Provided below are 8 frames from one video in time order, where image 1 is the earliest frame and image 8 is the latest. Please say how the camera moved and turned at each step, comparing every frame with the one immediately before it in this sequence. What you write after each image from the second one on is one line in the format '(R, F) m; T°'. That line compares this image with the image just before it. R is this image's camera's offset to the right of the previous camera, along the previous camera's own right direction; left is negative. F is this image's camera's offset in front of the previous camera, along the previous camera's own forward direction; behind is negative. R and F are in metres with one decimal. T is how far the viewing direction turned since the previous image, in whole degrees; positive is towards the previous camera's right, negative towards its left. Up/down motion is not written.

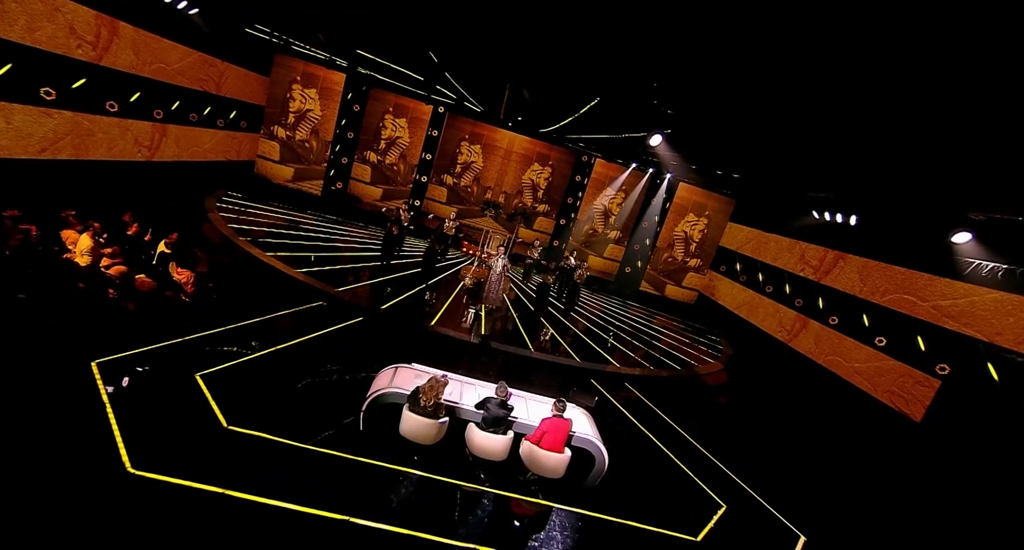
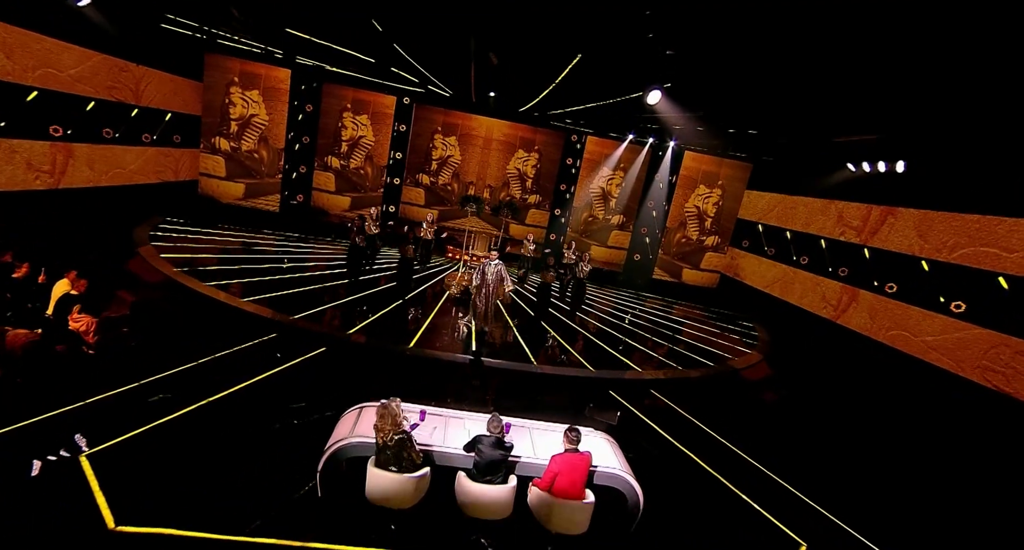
(+0.2, +1.0) m; -1°
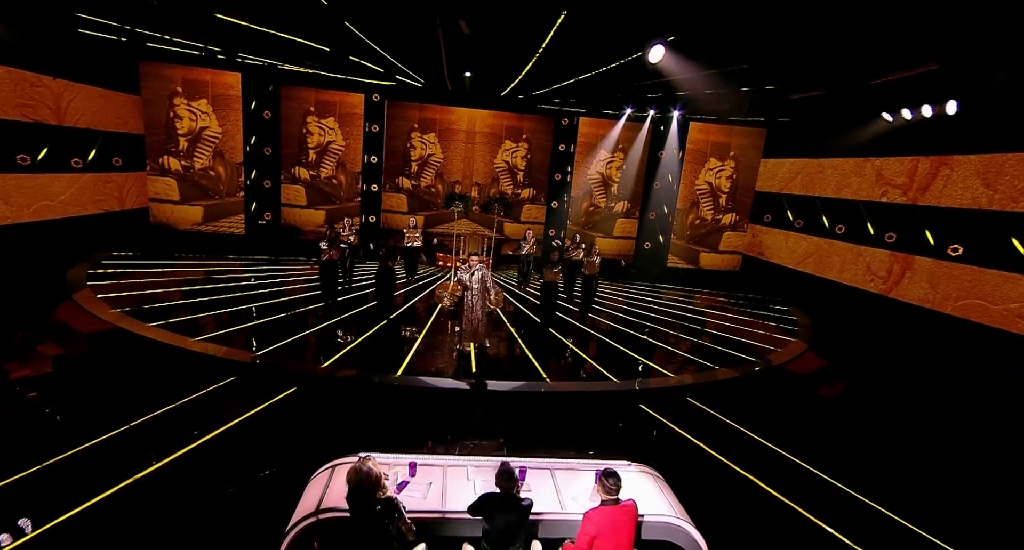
(0.0, +0.8) m; 0°
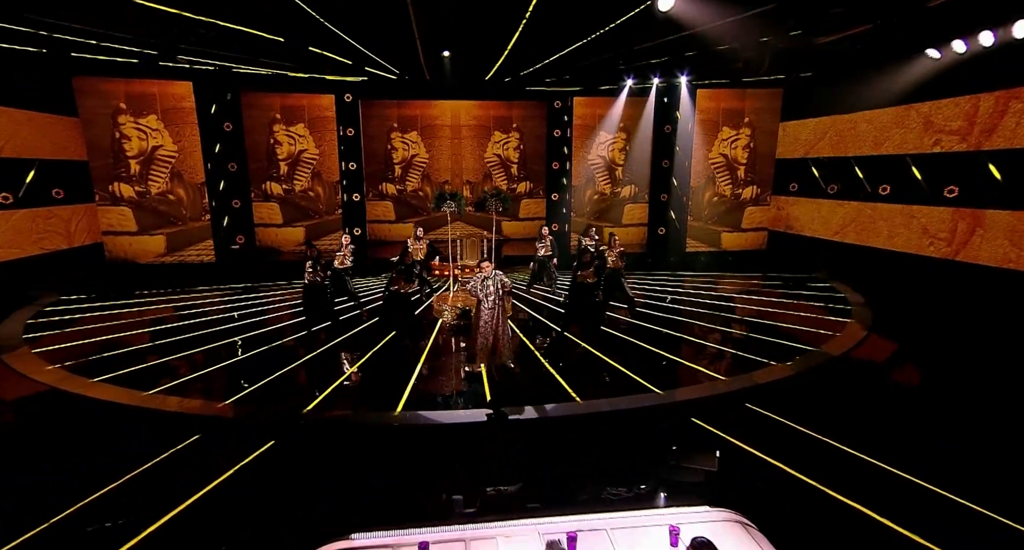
(-0.1, +0.7) m; 0°
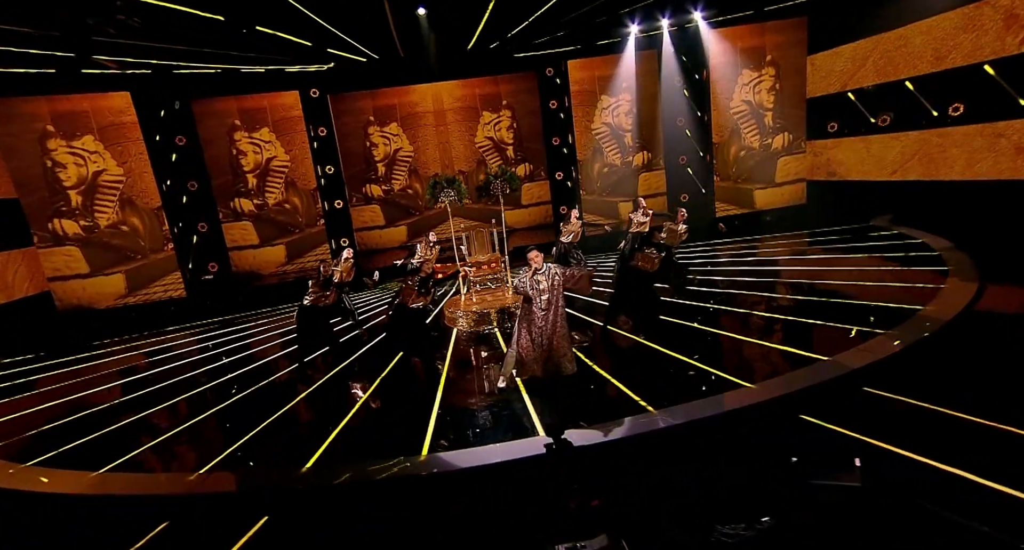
(-0.2, +0.7) m; 0°
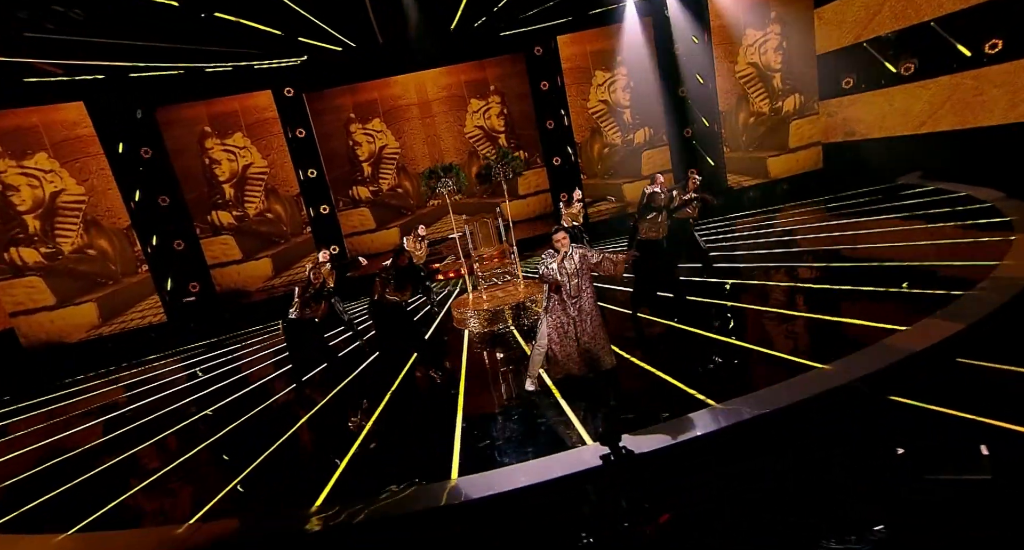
(-0.2, +0.4) m; +1°
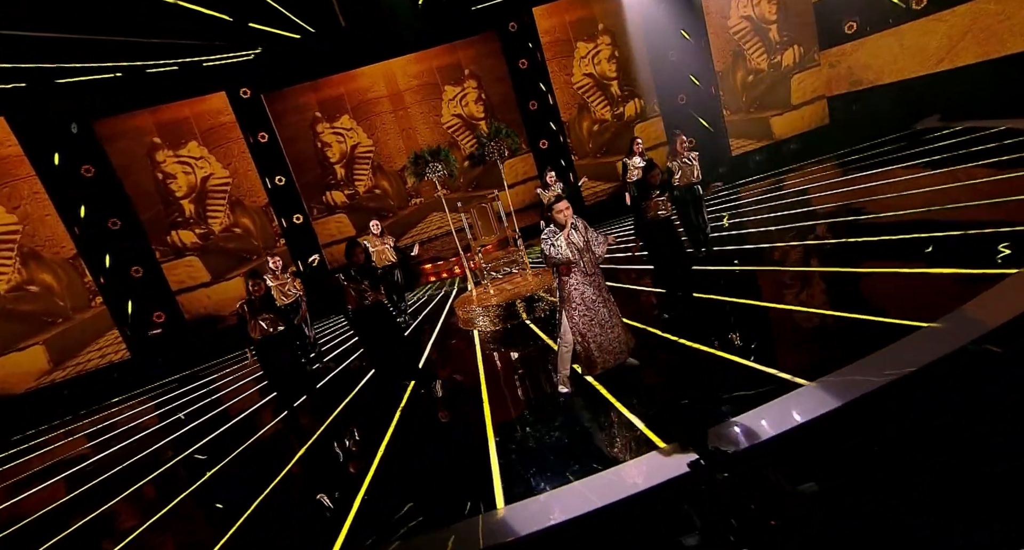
(-0.1, +0.4) m; +2°
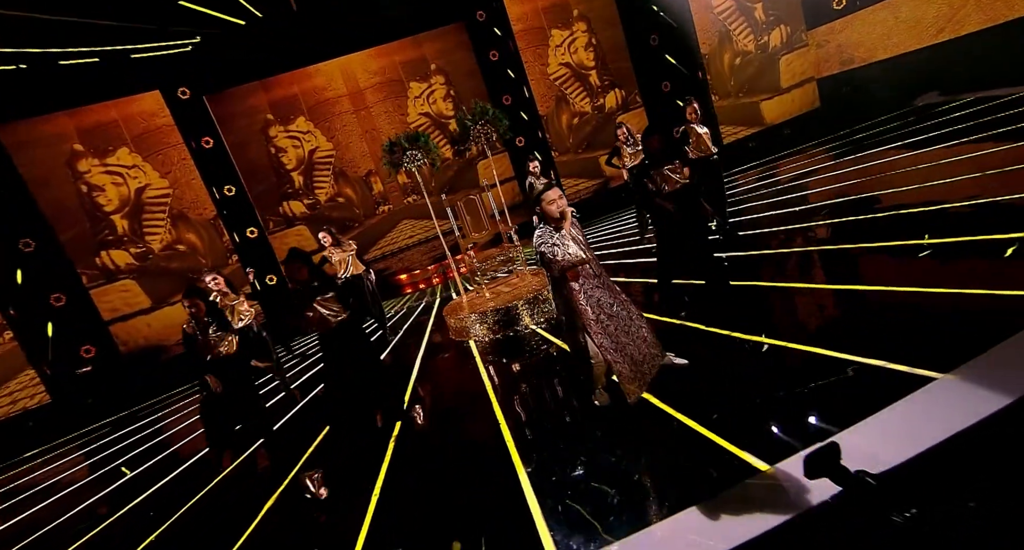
(-0.1, +0.4) m; +3°
